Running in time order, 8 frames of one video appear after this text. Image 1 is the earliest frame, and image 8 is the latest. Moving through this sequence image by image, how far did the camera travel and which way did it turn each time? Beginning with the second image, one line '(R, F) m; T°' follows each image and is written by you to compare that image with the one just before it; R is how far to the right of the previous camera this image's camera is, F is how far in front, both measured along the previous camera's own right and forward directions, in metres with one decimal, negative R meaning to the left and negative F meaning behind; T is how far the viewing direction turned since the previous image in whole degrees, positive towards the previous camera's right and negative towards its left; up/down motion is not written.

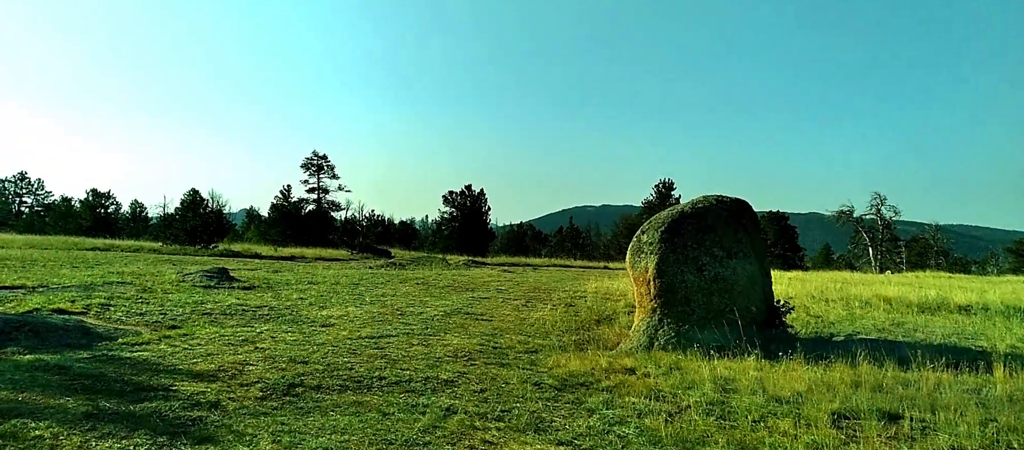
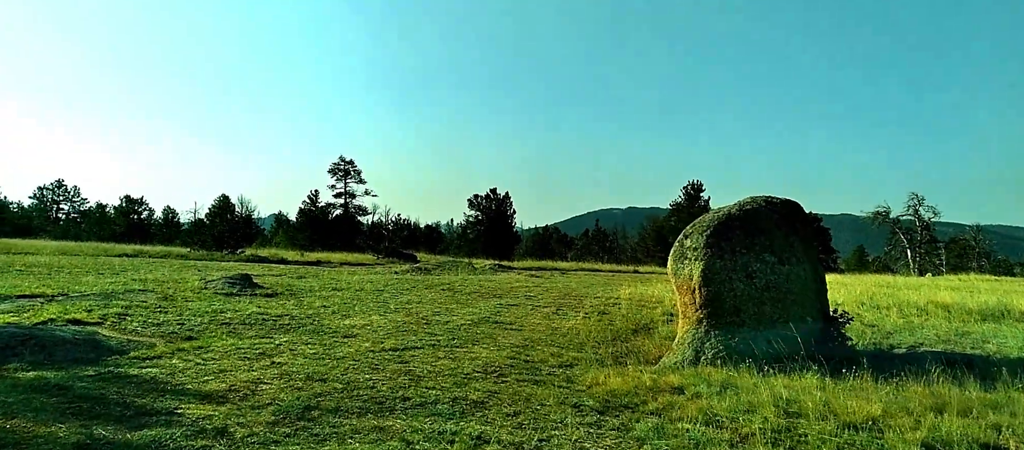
(-0.1, +0.5) m; -2°
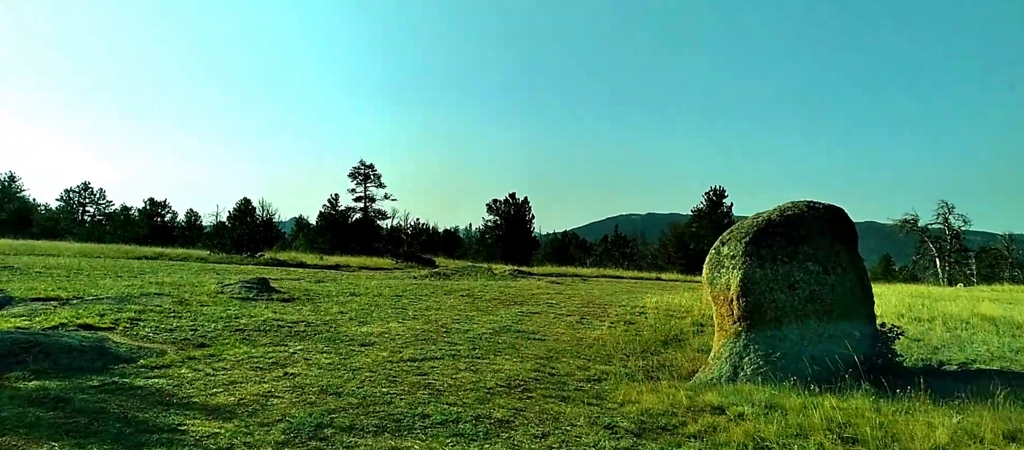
(-0.1, +0.4) m; -2°
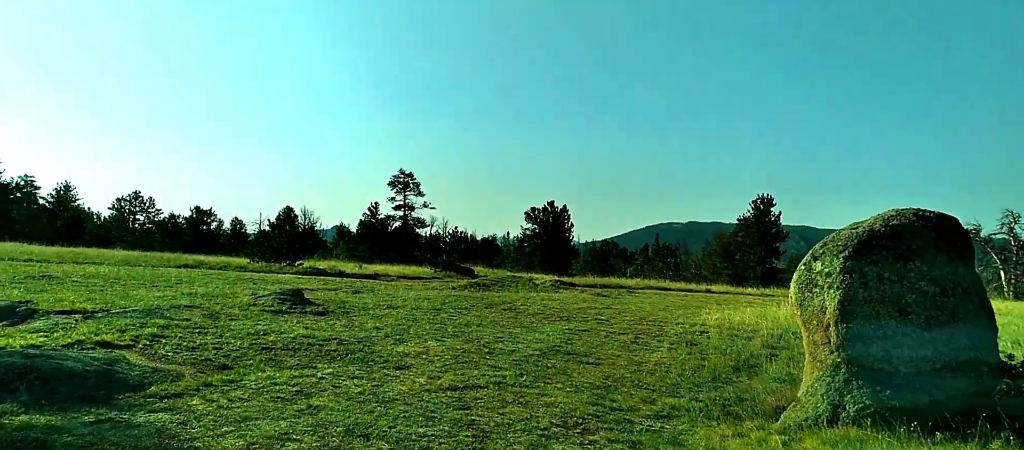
(-0.2, +0.8) m; -3°
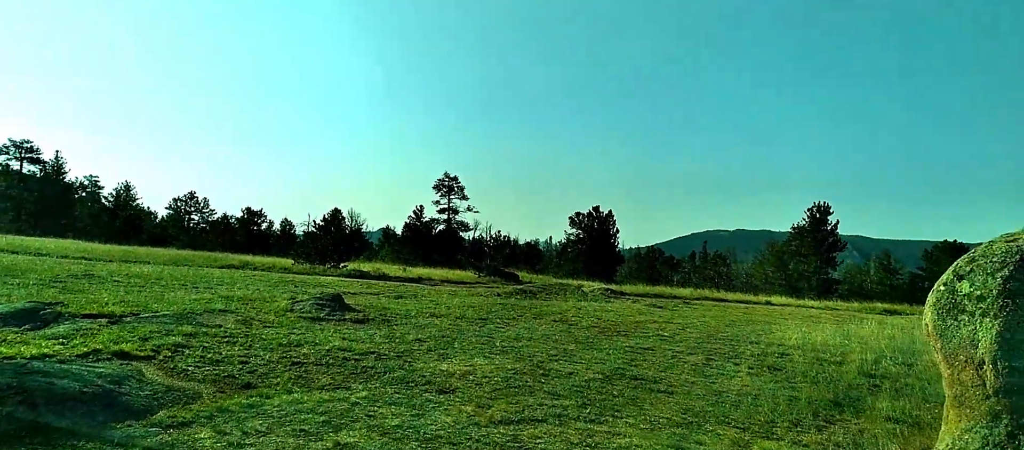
(-0.2, +0.9) m; -4°
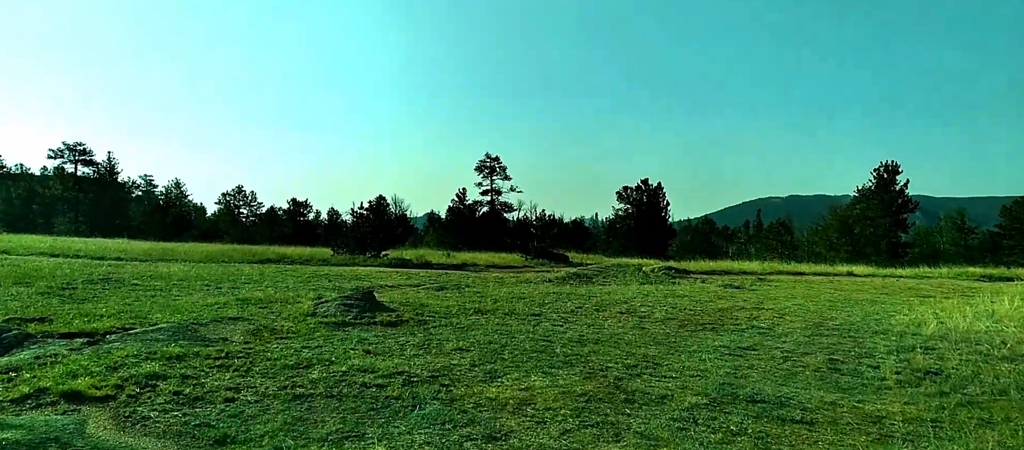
(-0.2, +1.9) m; -4°
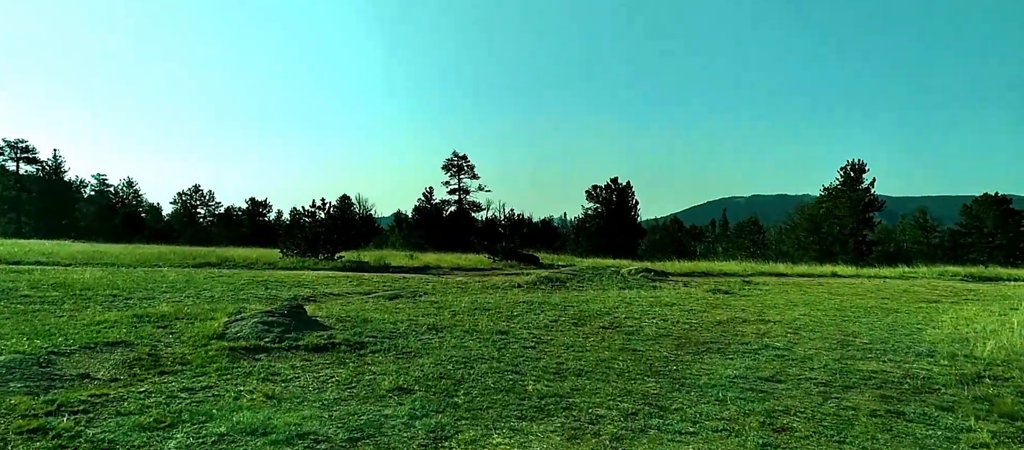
(+0.1, +1.9) m; +3°
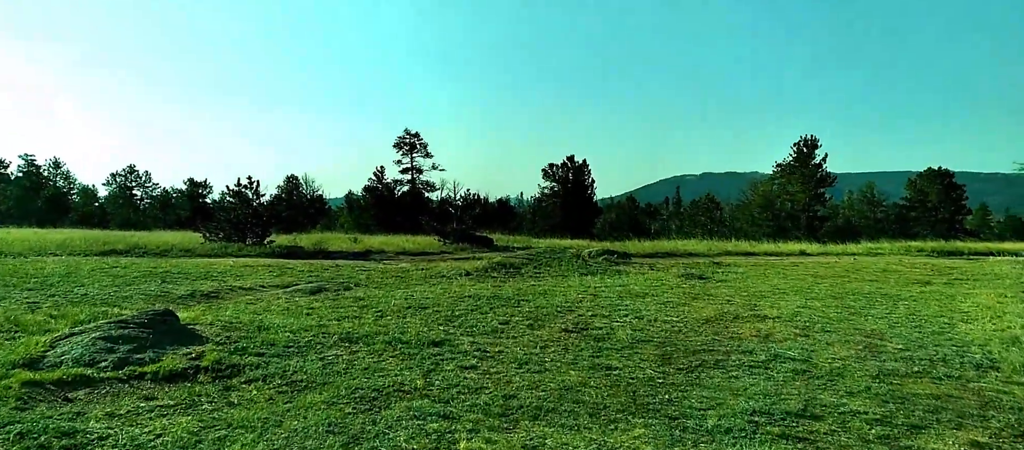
(+0.2, +2.0) m; +4°
